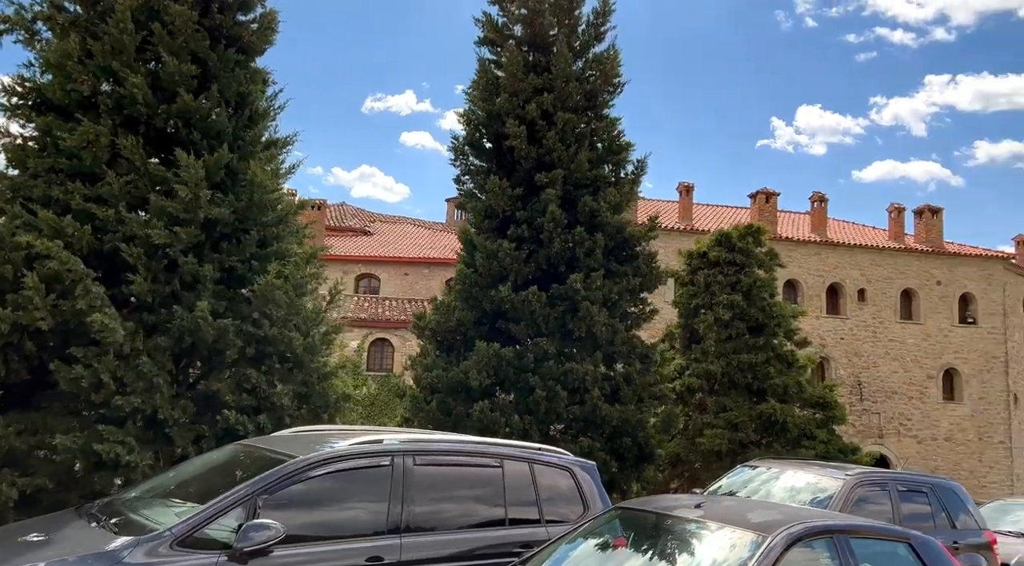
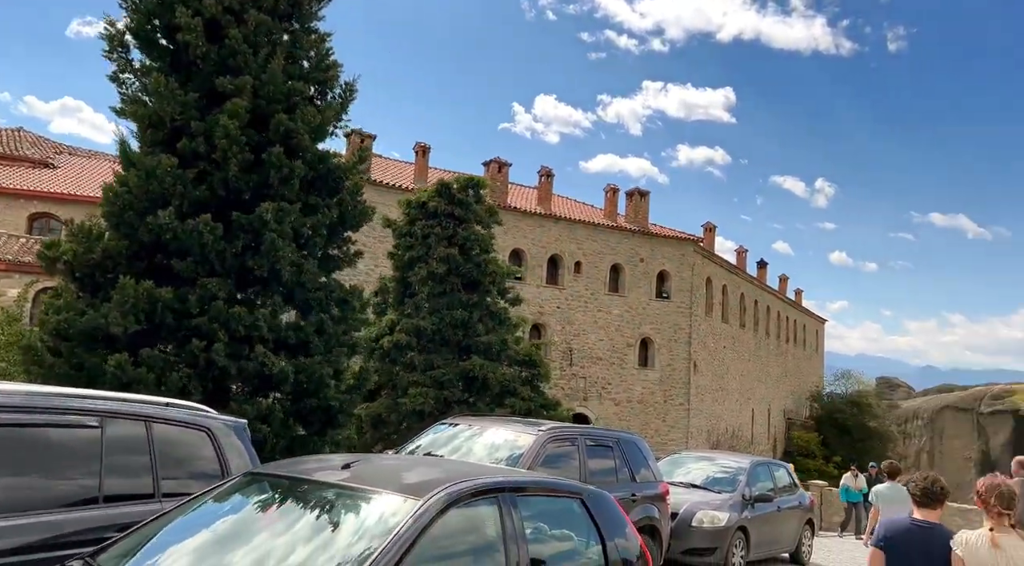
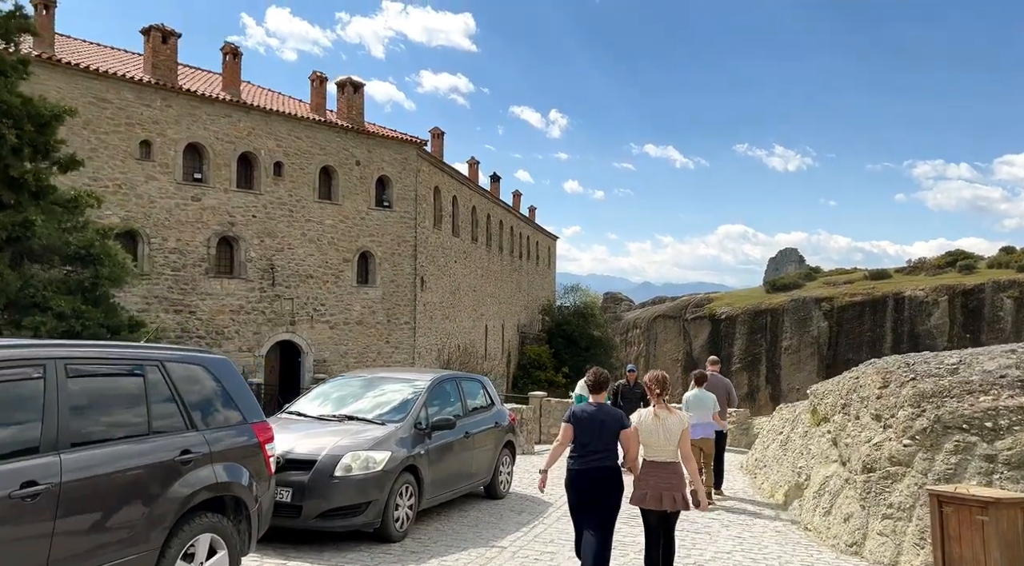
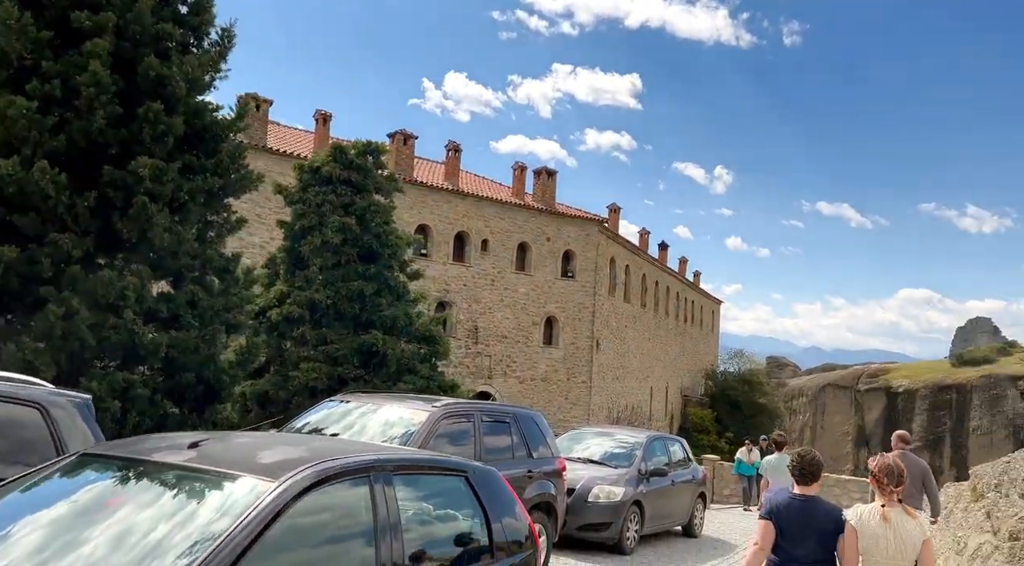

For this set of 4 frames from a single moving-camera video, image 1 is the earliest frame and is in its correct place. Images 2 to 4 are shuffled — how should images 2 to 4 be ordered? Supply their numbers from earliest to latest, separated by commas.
2, 4, 3
